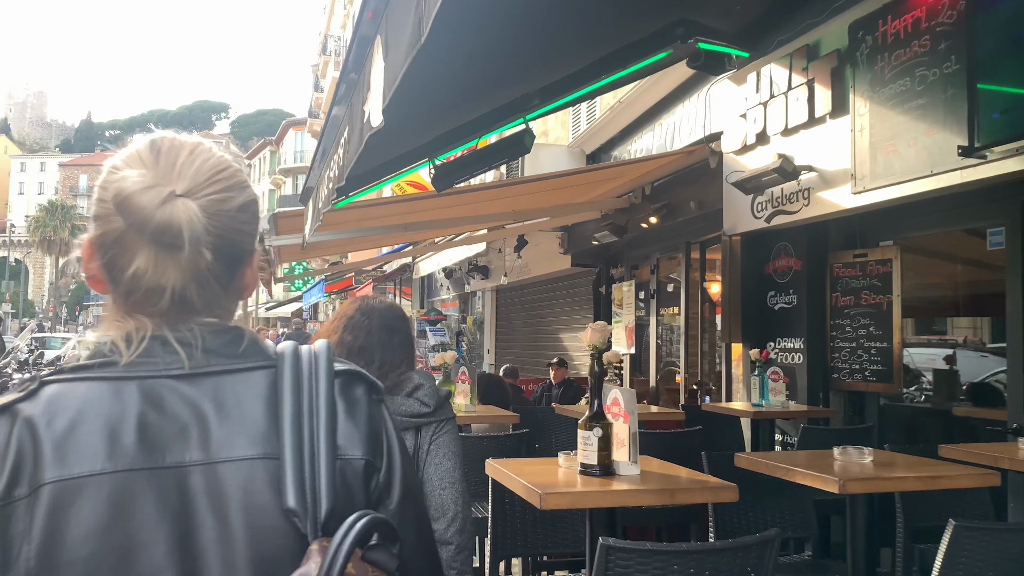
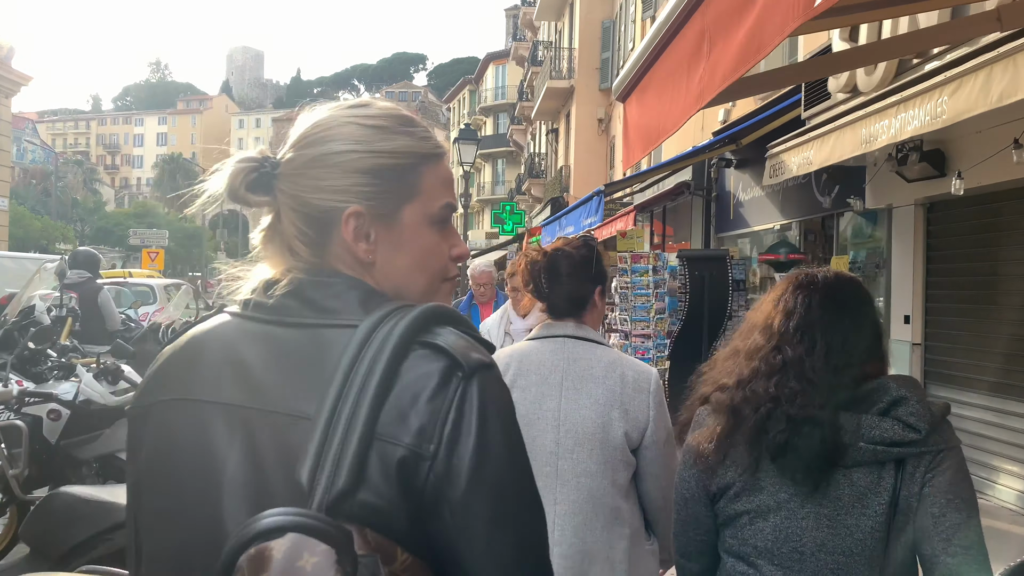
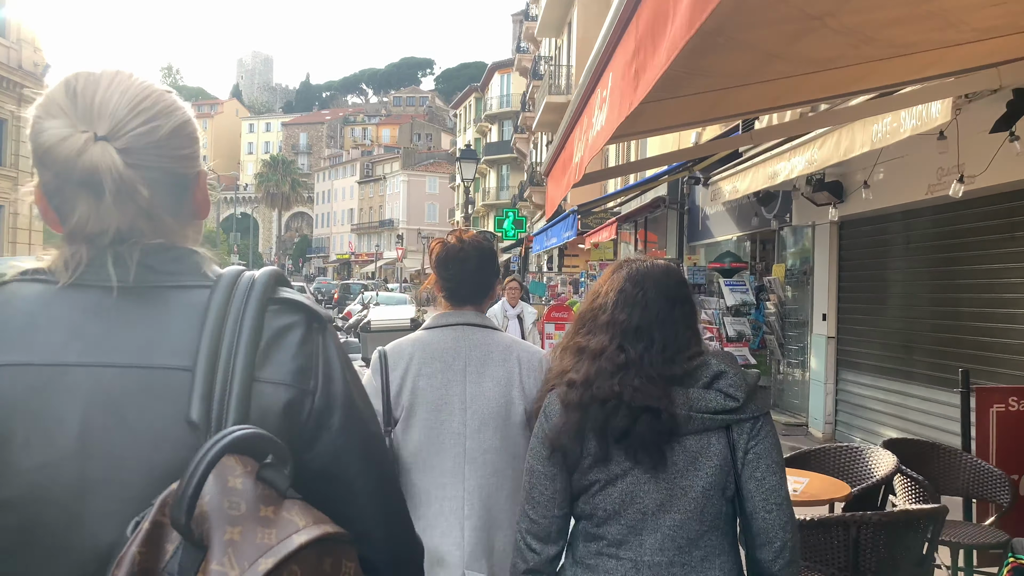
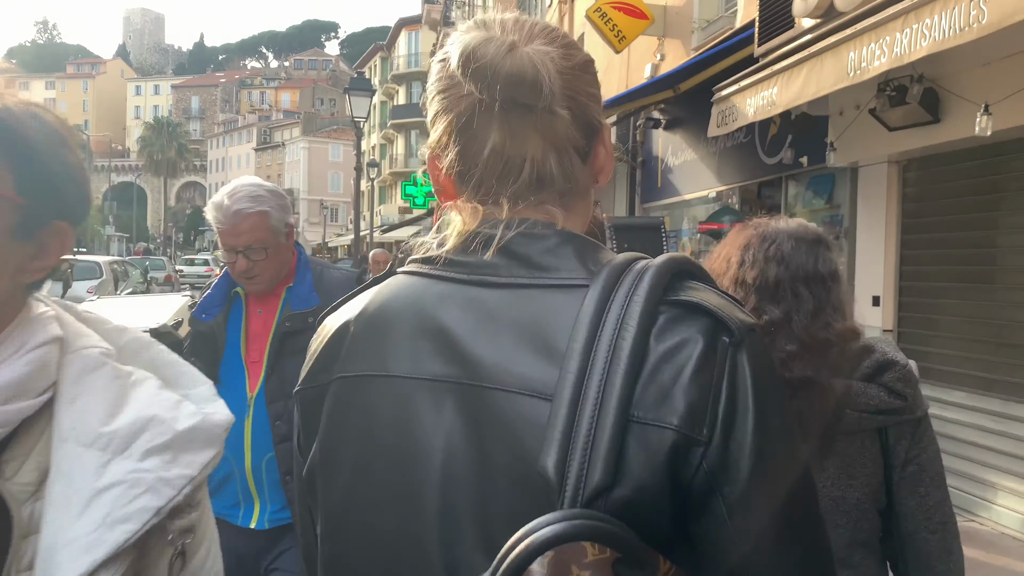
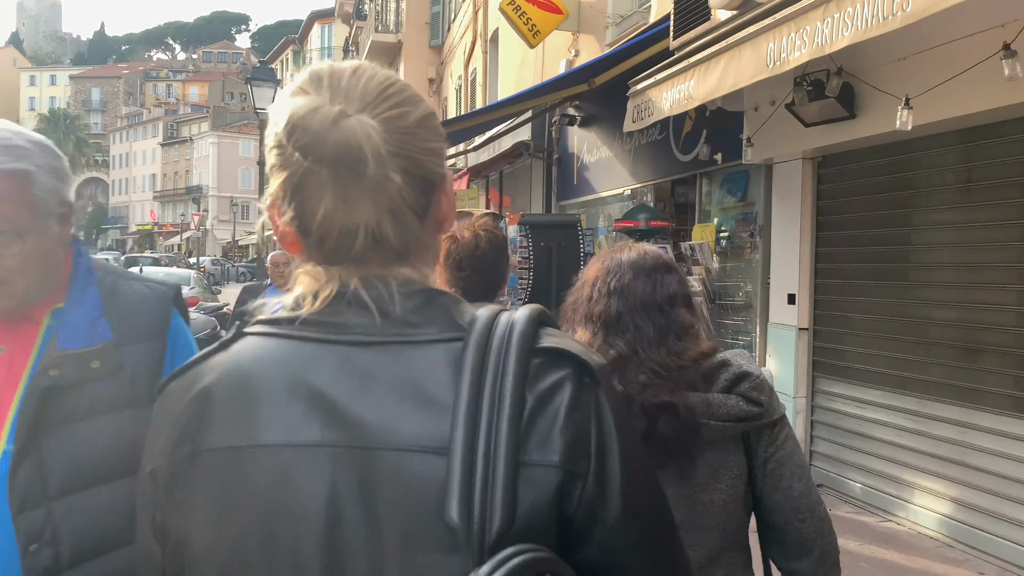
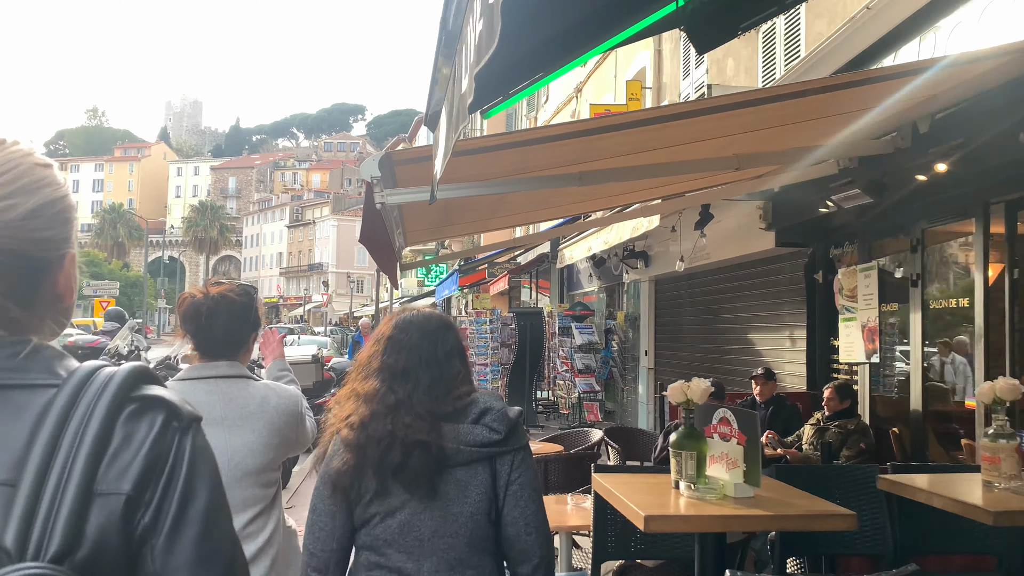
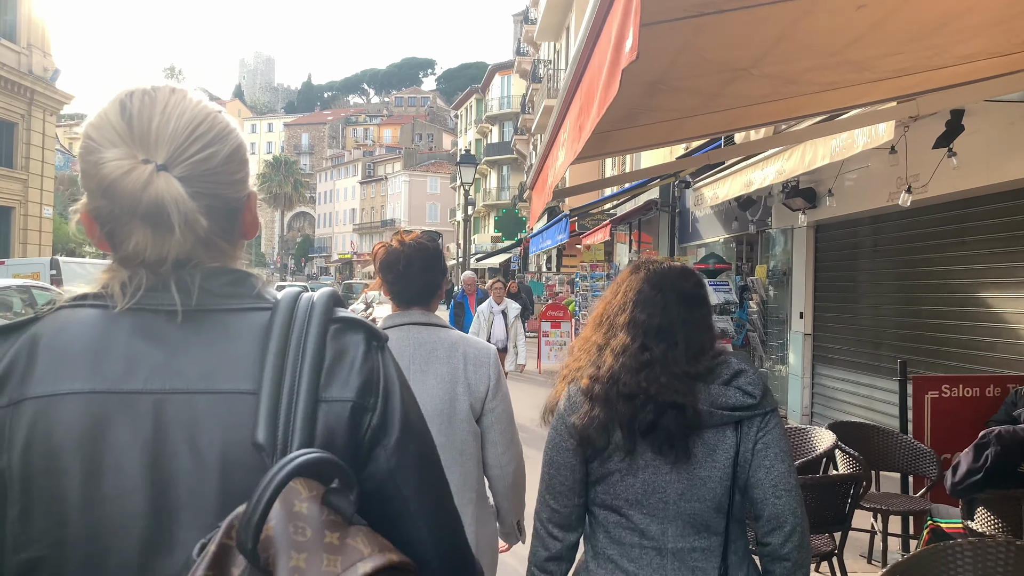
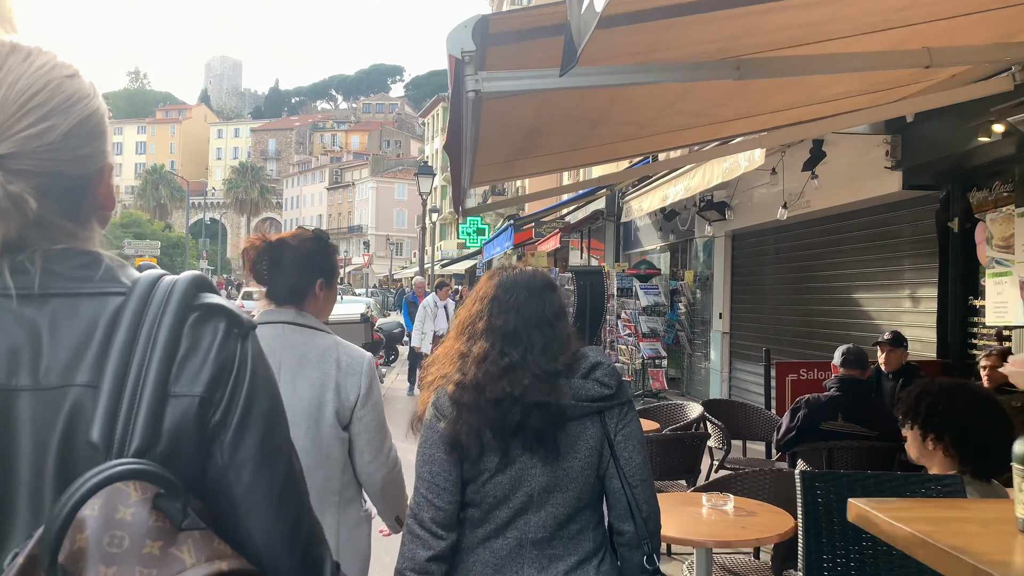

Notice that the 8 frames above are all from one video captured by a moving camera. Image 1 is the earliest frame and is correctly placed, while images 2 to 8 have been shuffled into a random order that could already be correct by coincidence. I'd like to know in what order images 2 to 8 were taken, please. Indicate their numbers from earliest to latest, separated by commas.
6, 8, 7, 3, 2, 4, 5
